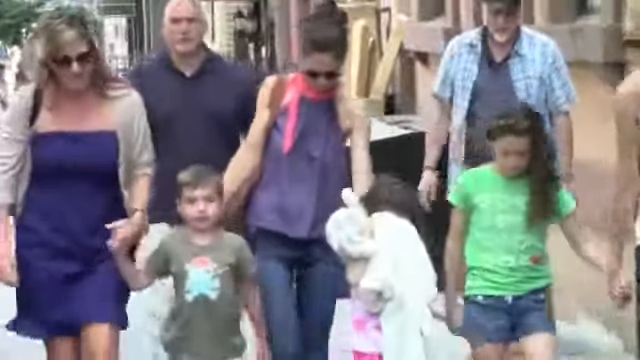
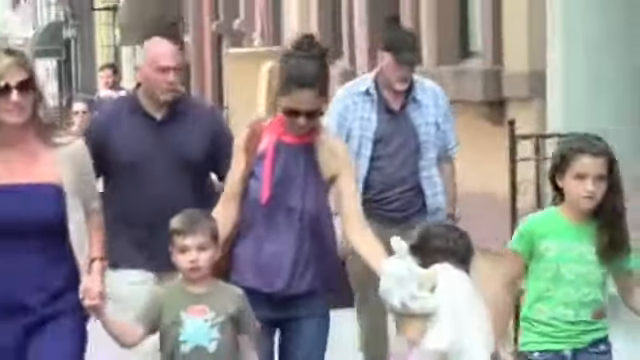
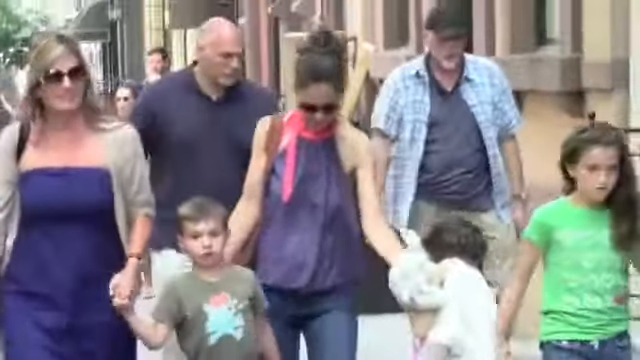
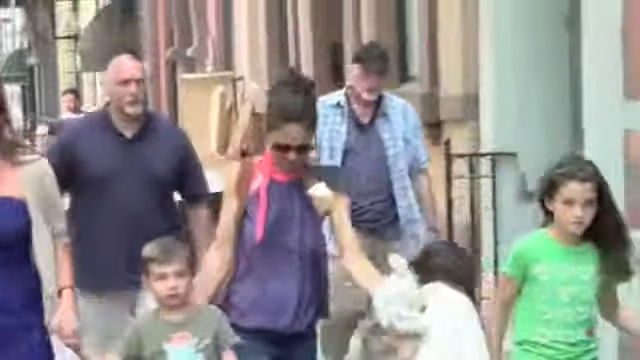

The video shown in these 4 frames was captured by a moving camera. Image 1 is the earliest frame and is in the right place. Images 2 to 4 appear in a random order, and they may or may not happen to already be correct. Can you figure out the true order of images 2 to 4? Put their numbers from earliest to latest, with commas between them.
3, 2, 4
